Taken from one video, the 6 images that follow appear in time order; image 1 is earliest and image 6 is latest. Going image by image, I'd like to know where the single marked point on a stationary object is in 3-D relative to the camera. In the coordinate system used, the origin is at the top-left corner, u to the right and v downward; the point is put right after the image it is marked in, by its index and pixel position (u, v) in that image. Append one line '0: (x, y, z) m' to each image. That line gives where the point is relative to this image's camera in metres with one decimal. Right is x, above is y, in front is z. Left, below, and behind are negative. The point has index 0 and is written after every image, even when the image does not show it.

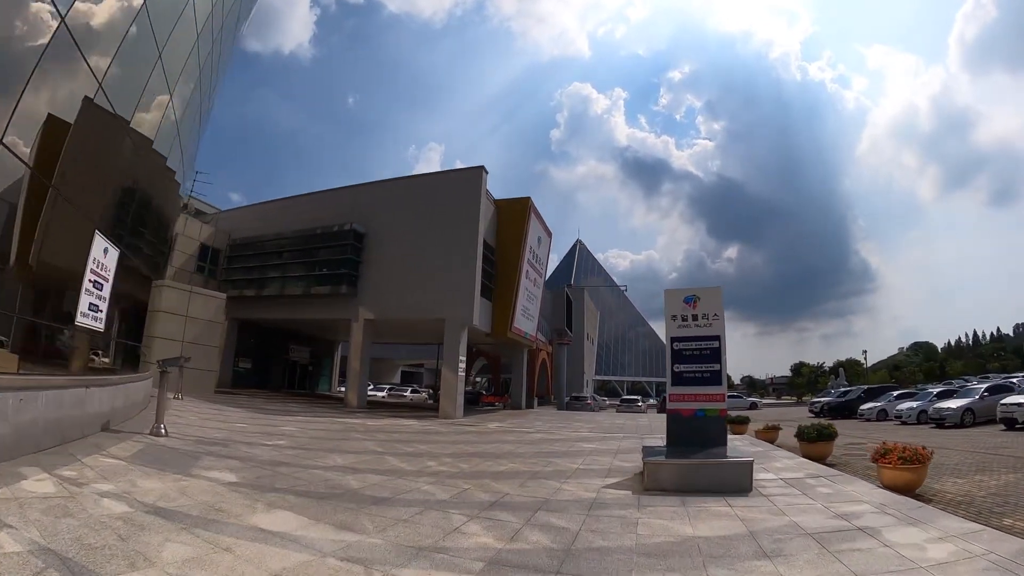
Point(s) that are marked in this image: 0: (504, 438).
0: (-0.3, -3.8, +12.9) m
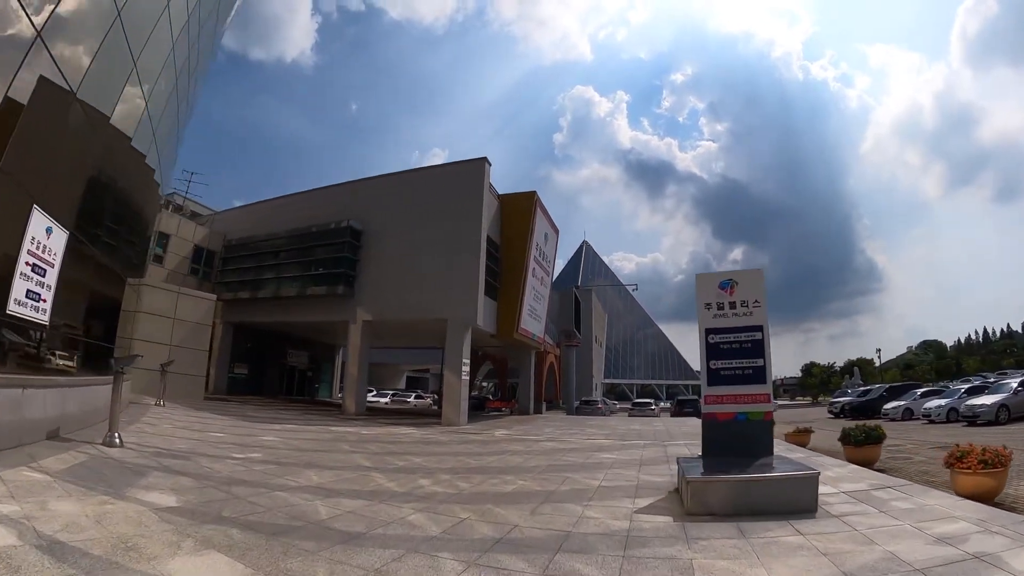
0: (-0.1, -3.6, +11.5) m
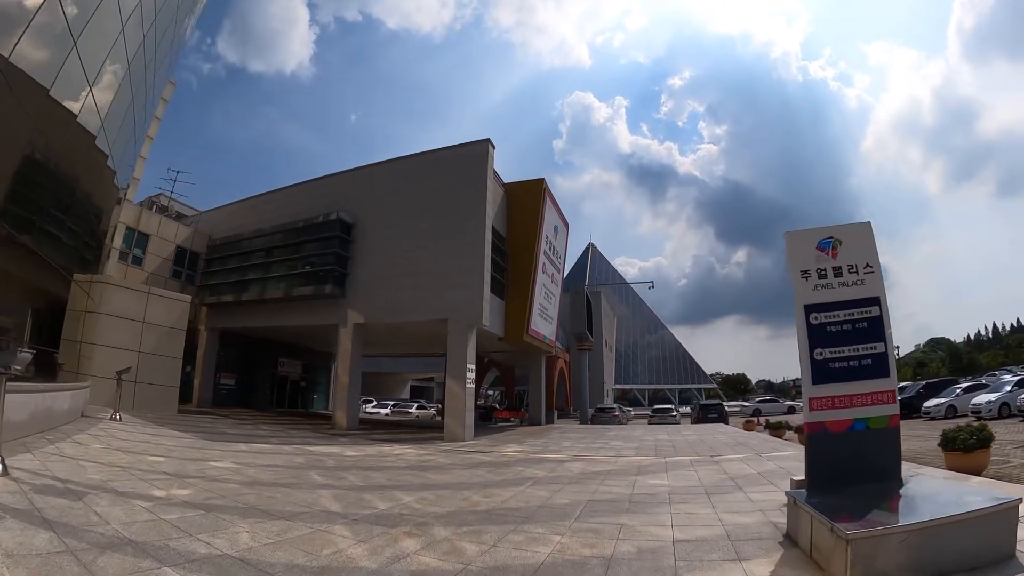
0: (+0.3, -3.2, +9.1) m
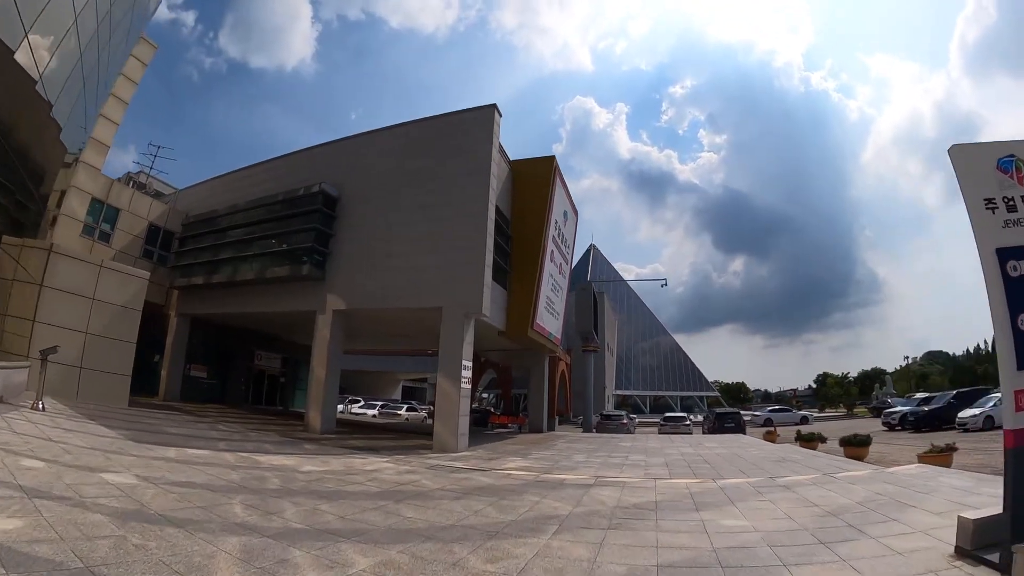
0: (+0.4, -2.7, +6.6) m
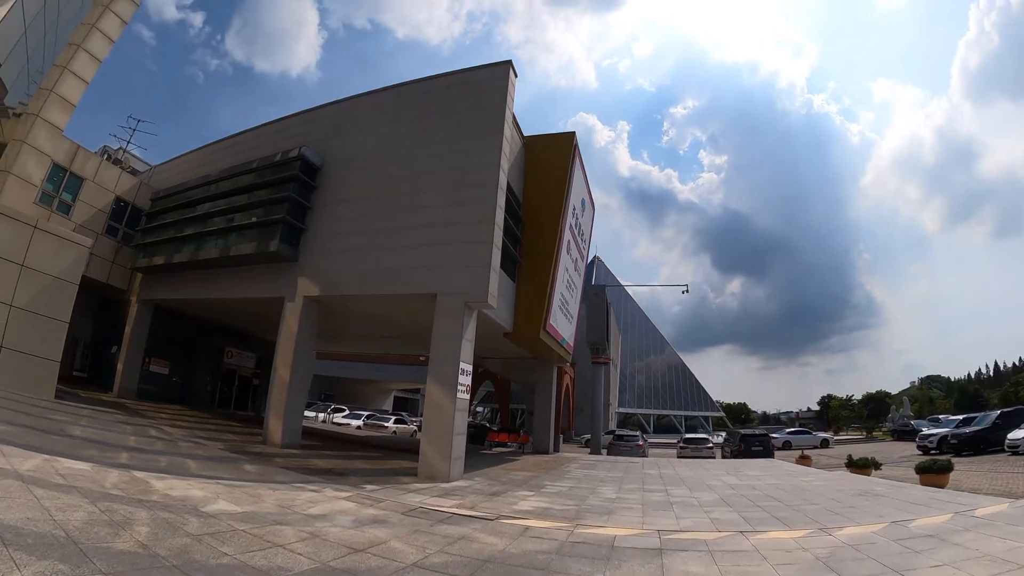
0: (+0.7, -2.2, +3.6) m
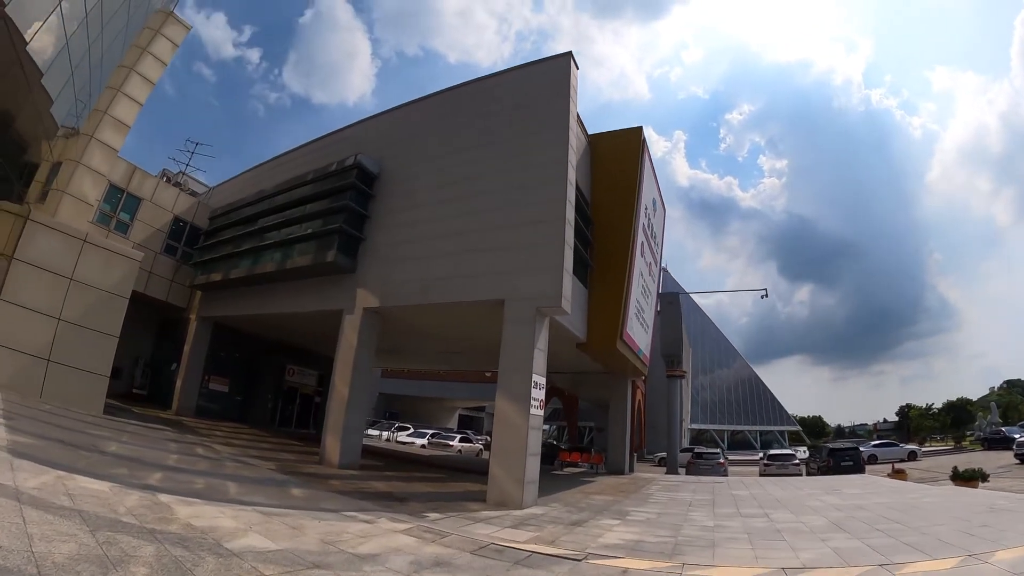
0: (+1.3, -1.9, +2.3) m
